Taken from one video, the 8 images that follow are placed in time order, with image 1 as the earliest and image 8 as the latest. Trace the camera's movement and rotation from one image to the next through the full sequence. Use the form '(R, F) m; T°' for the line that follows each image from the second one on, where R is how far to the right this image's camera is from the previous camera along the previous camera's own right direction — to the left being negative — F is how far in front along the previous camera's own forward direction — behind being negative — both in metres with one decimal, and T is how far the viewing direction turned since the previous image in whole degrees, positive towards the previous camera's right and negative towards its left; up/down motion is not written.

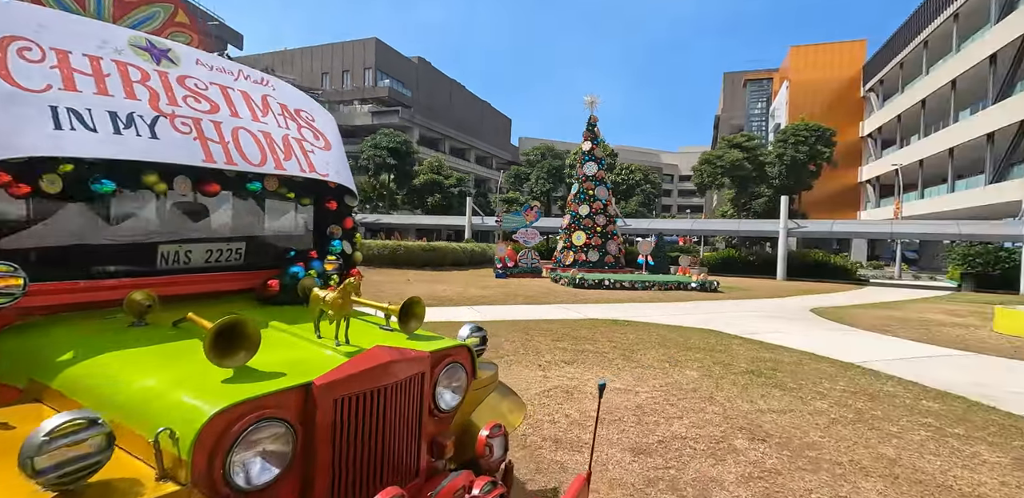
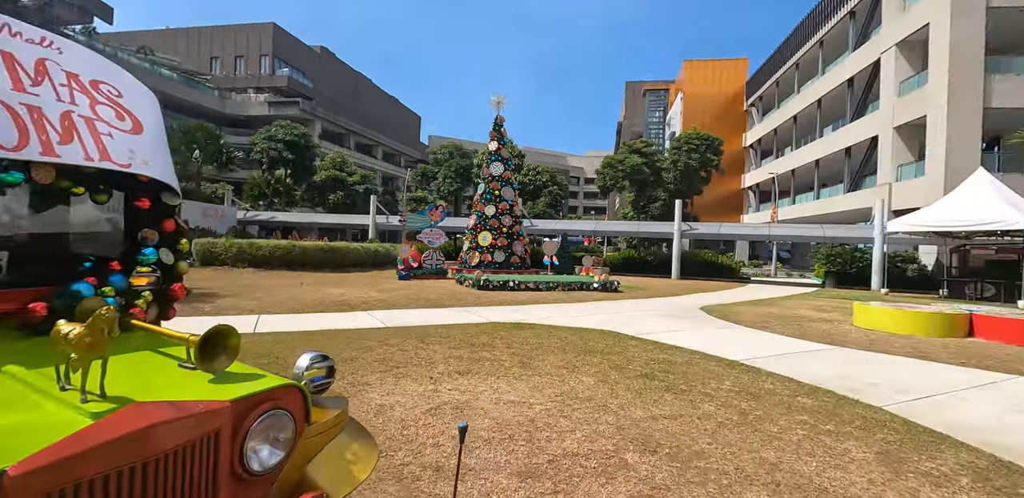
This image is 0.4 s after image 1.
(+0.3, +0.4) m; +11°
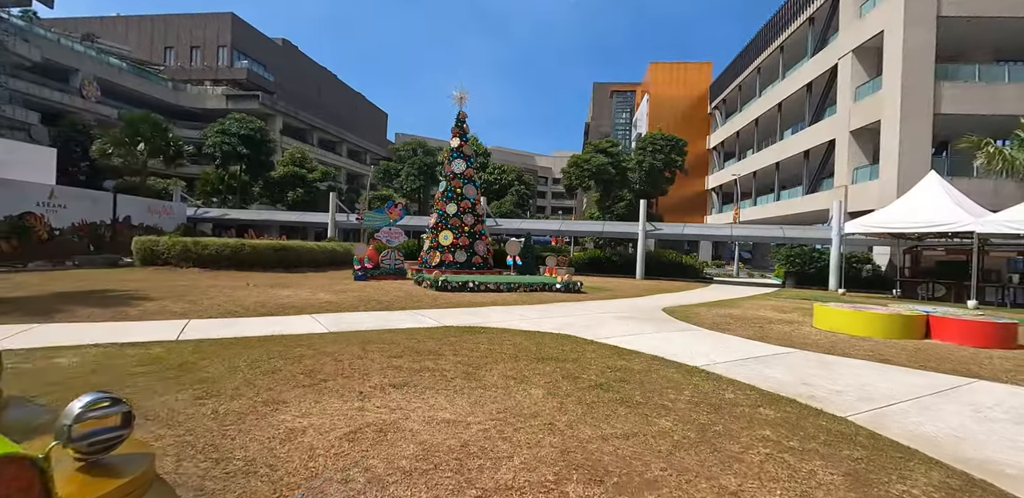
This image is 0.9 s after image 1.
(+0.3, +0.5) m; +4°
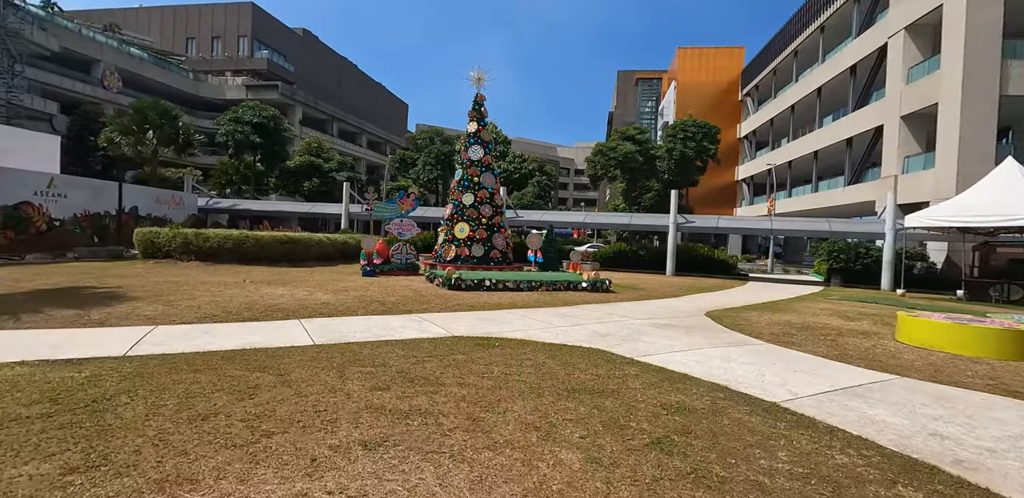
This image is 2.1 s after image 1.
(0.0, +1.5) m; -3°
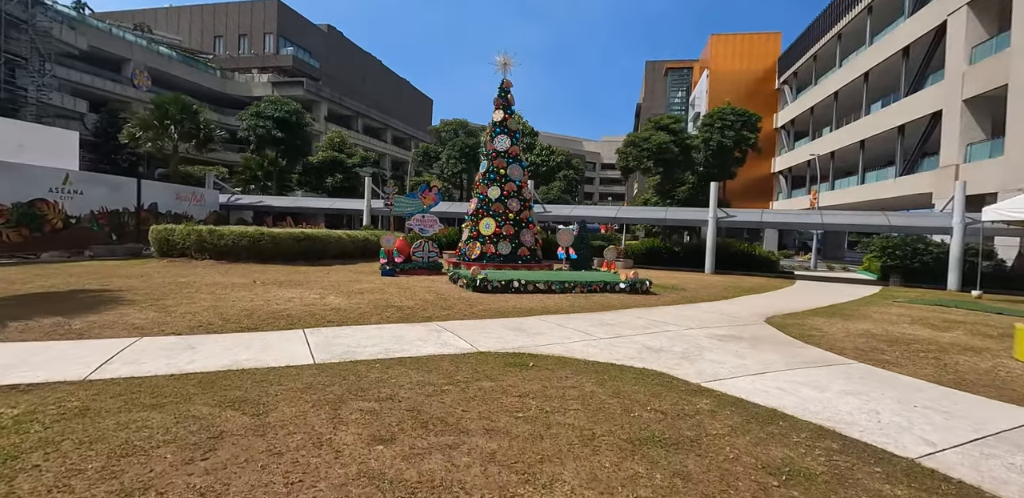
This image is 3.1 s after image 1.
(-0.2, +1.2) m; -3°
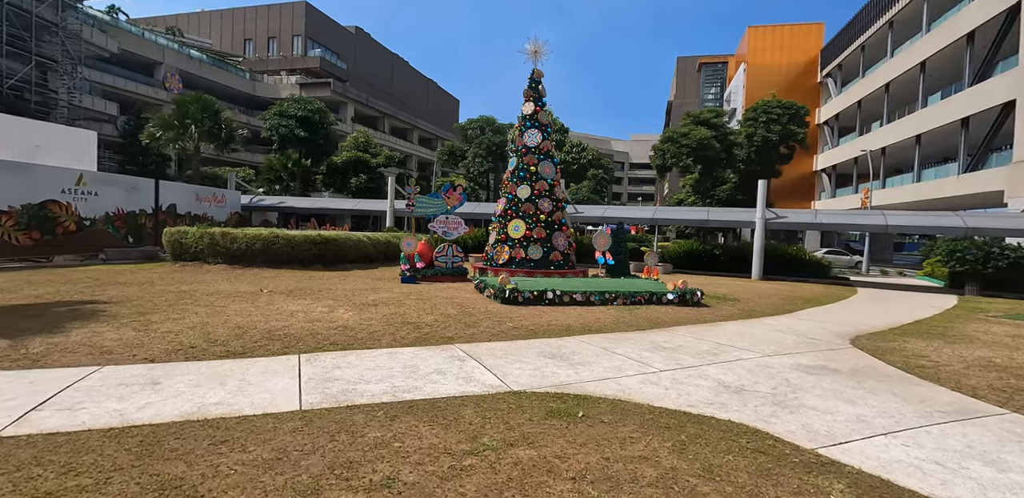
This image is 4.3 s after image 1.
(-0.2, +1.4) m; -3°
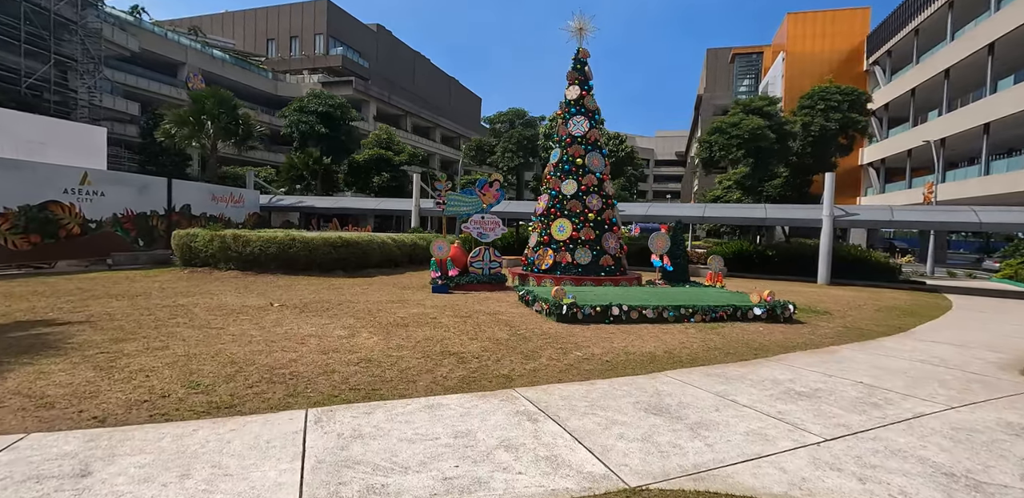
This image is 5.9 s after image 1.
(-0.7, +1.8) m; -3°
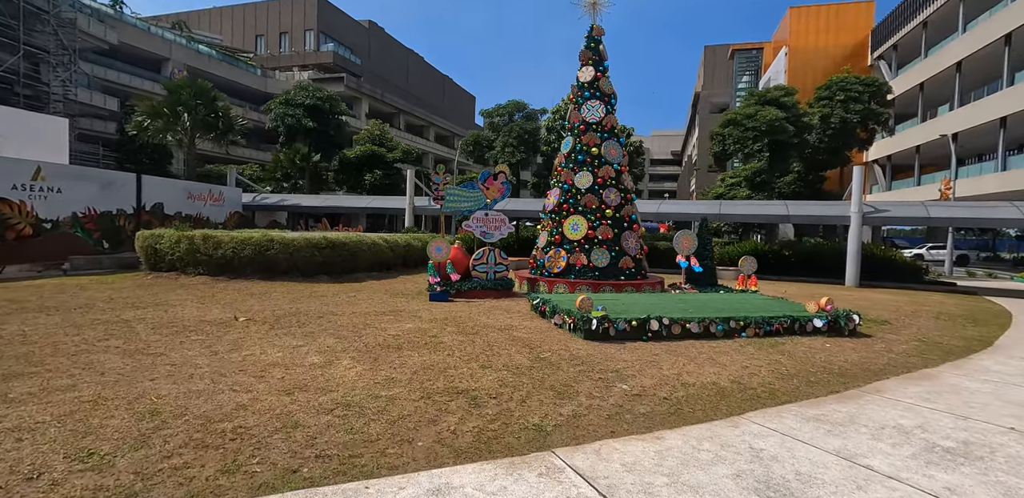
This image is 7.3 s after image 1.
(-0.3, +1.5) m; +1°
